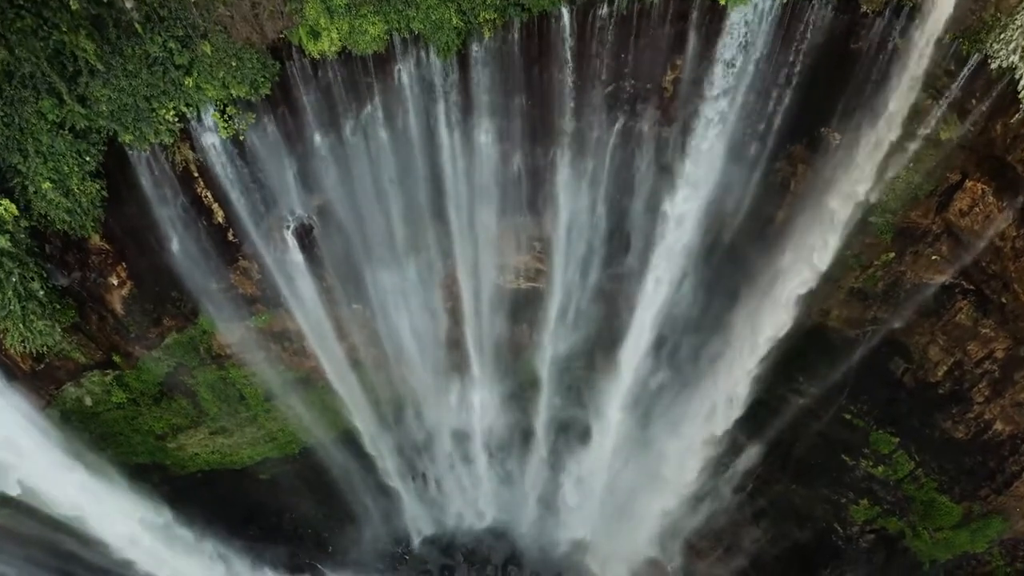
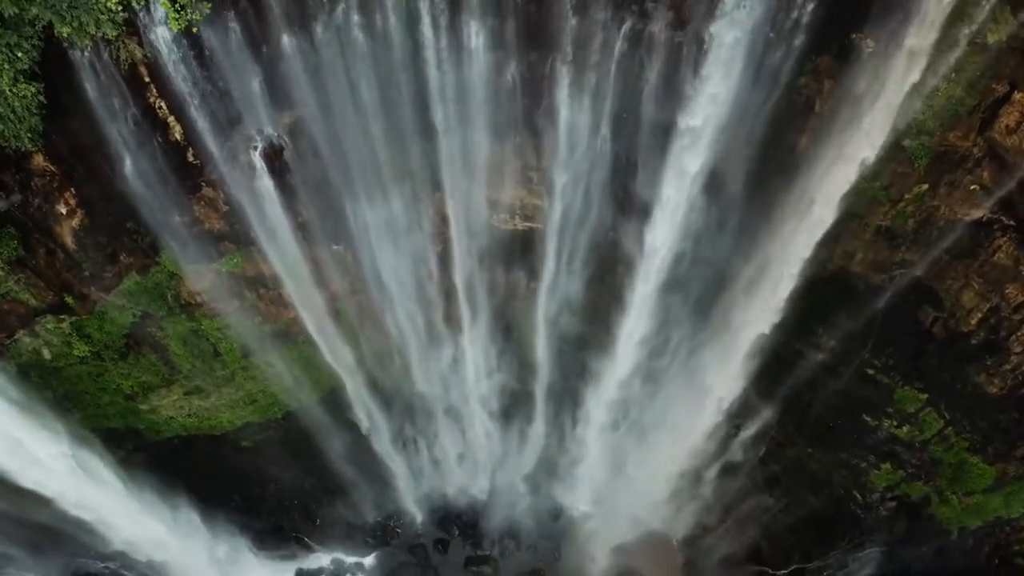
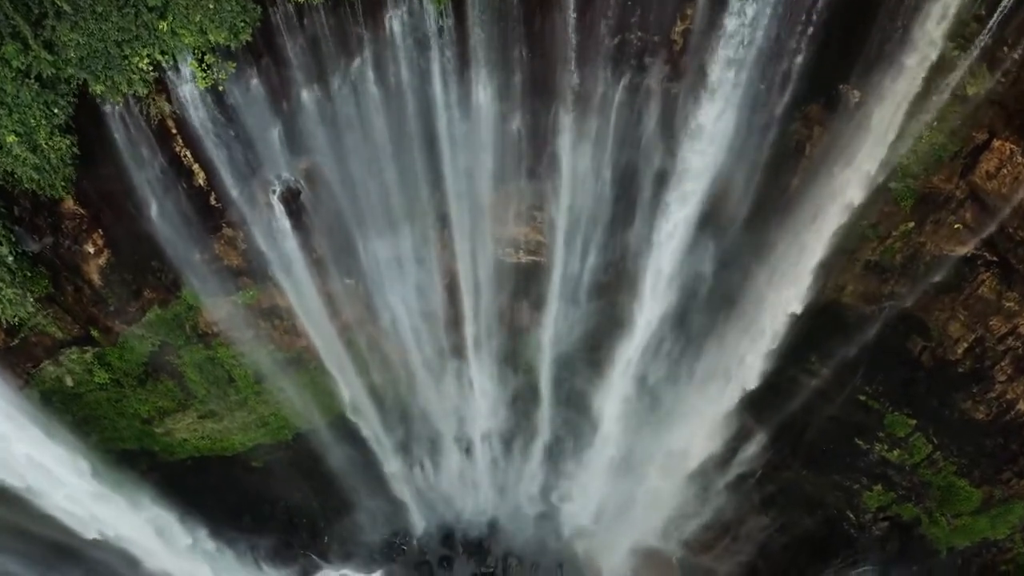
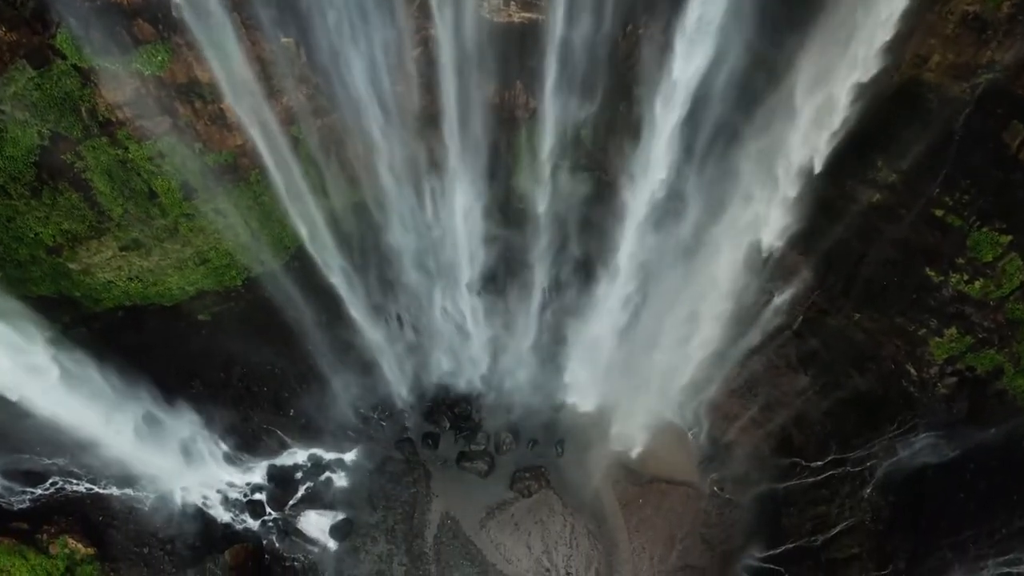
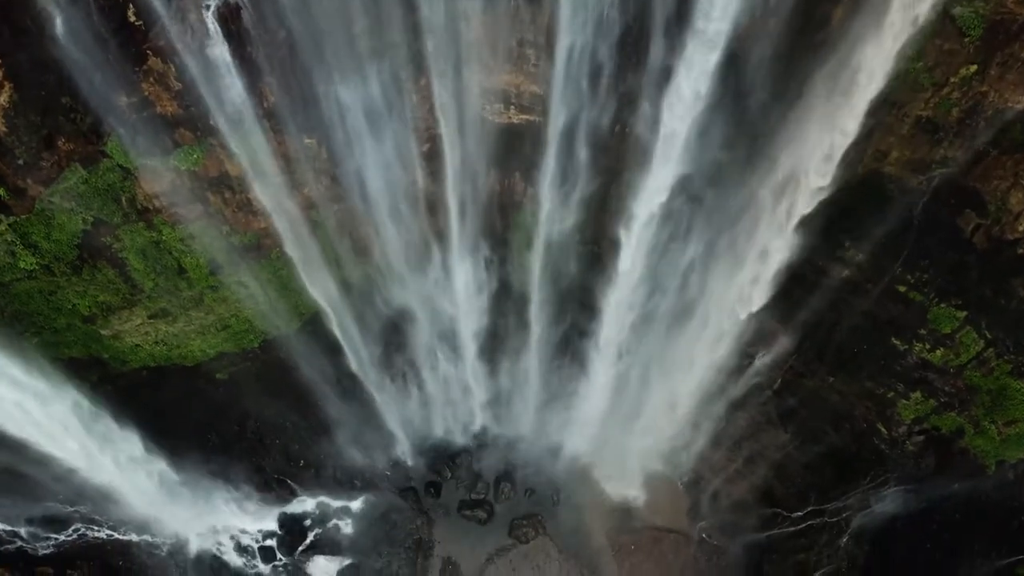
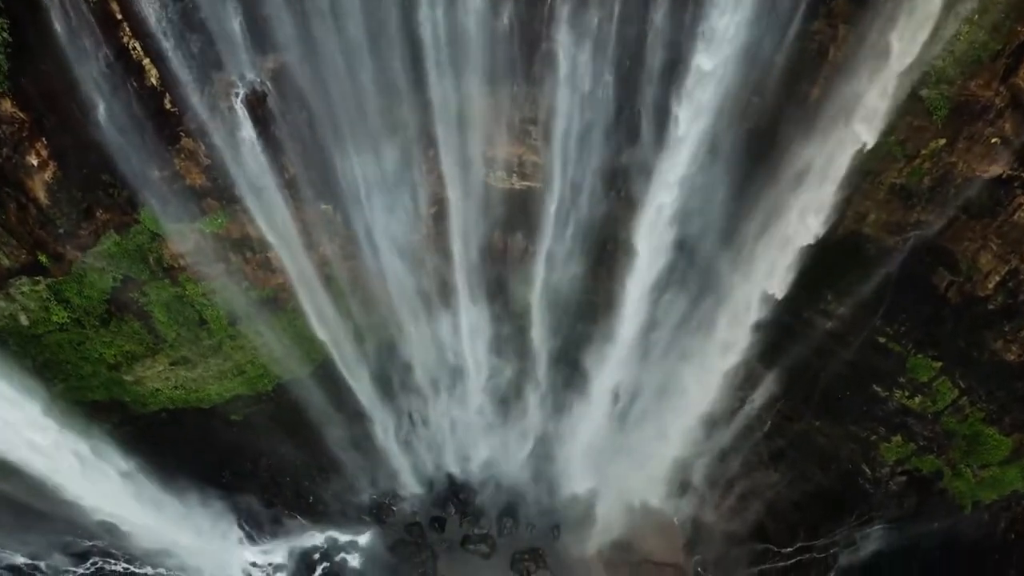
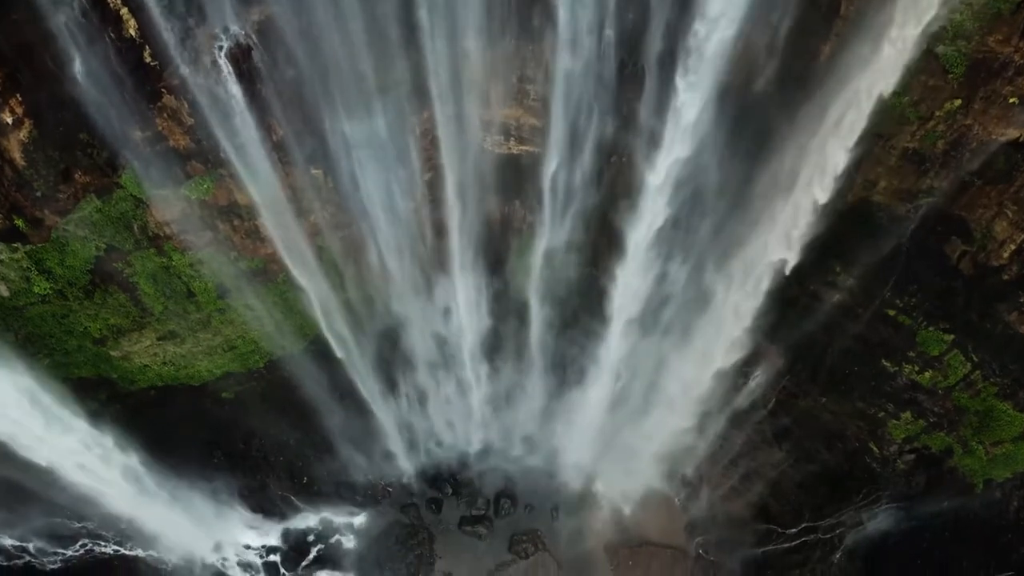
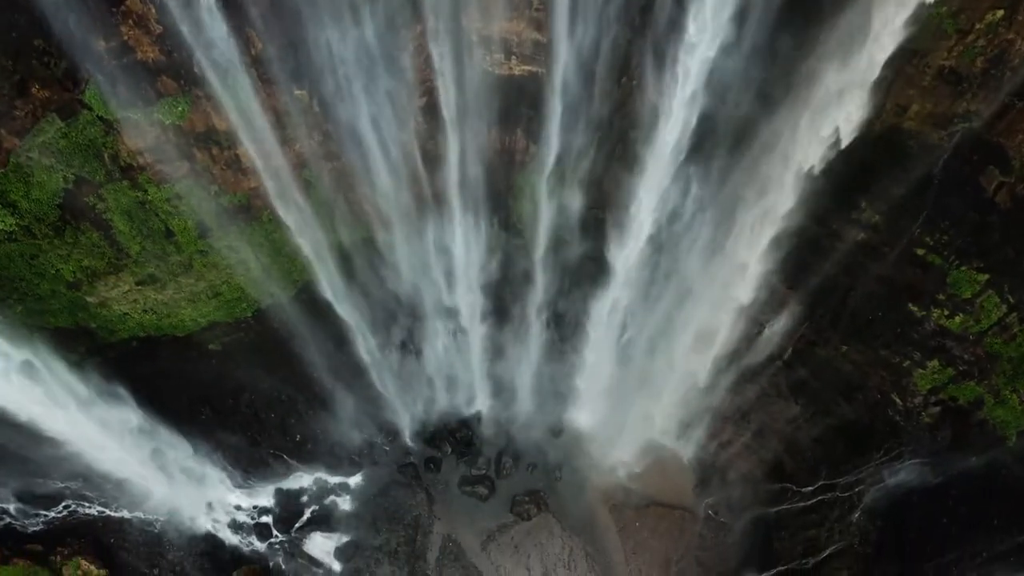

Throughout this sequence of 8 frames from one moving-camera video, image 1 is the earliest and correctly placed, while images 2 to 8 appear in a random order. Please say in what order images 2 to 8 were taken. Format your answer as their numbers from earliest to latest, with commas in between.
3, 2, 6, 7, 5, 8, 4
